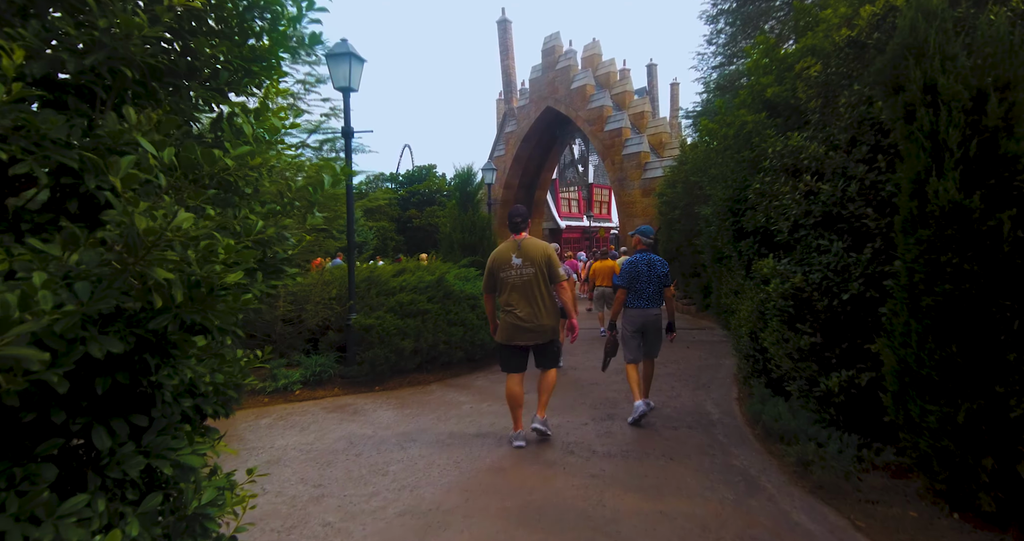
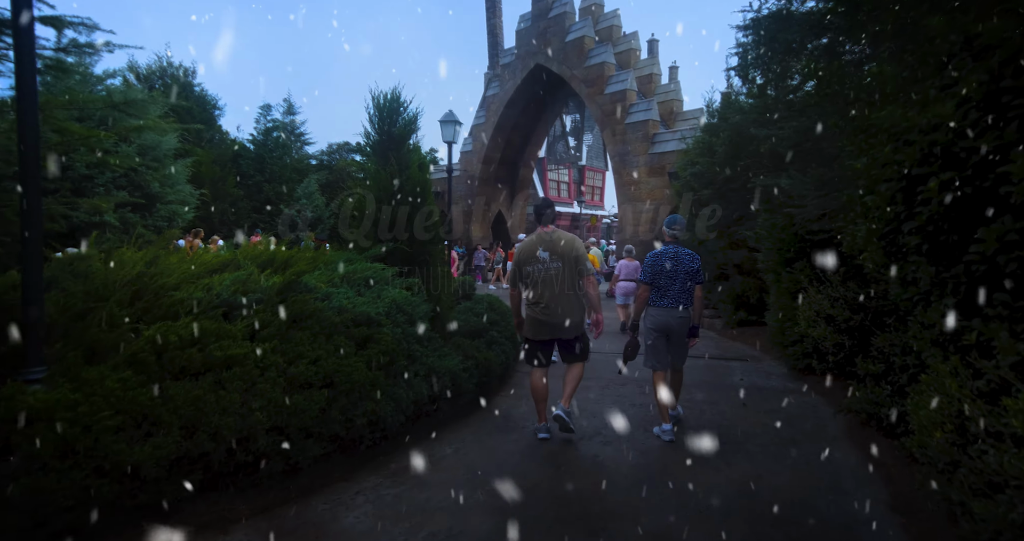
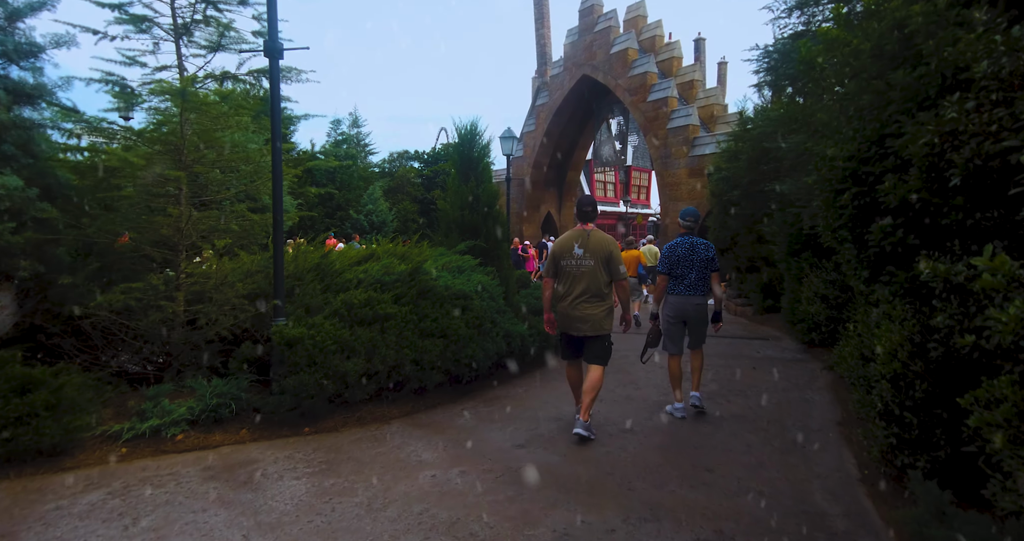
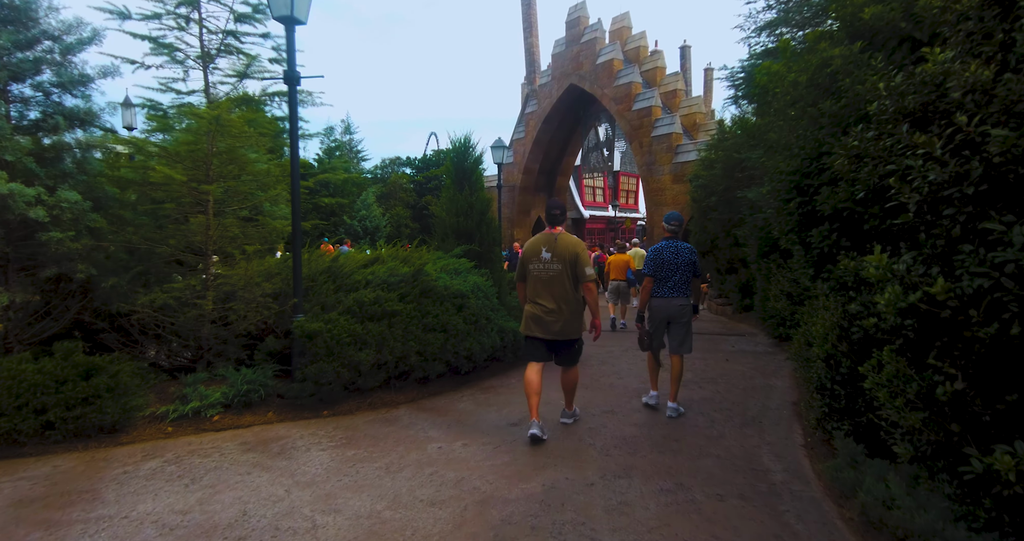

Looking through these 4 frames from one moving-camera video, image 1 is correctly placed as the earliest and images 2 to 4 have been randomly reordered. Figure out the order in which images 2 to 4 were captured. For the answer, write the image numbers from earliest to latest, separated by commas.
4, 3, 2
